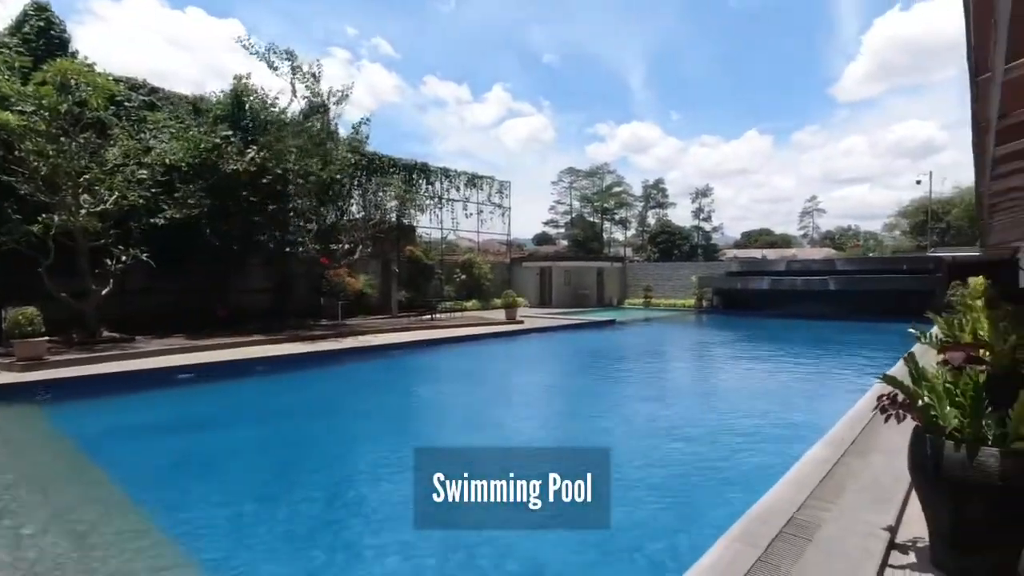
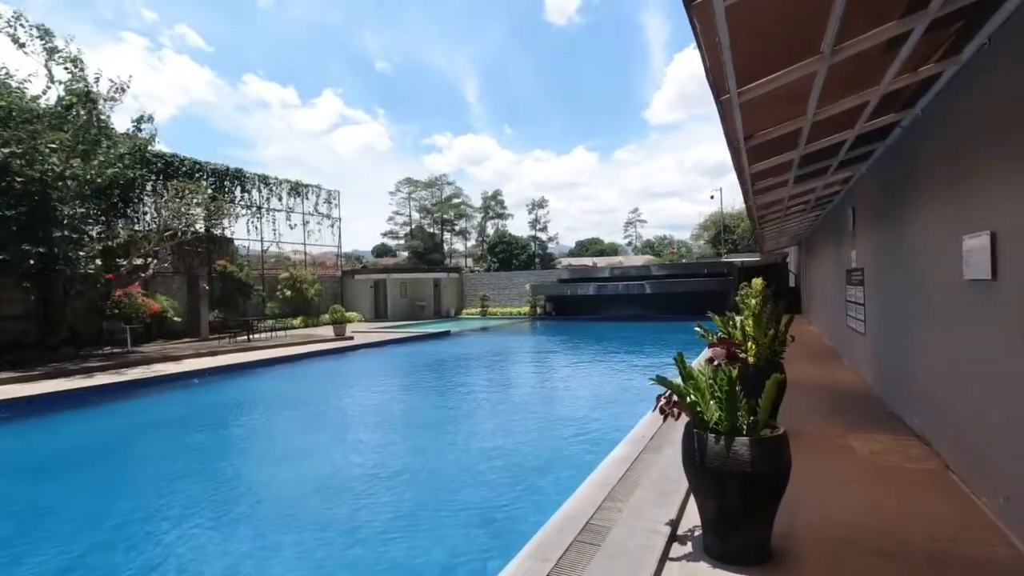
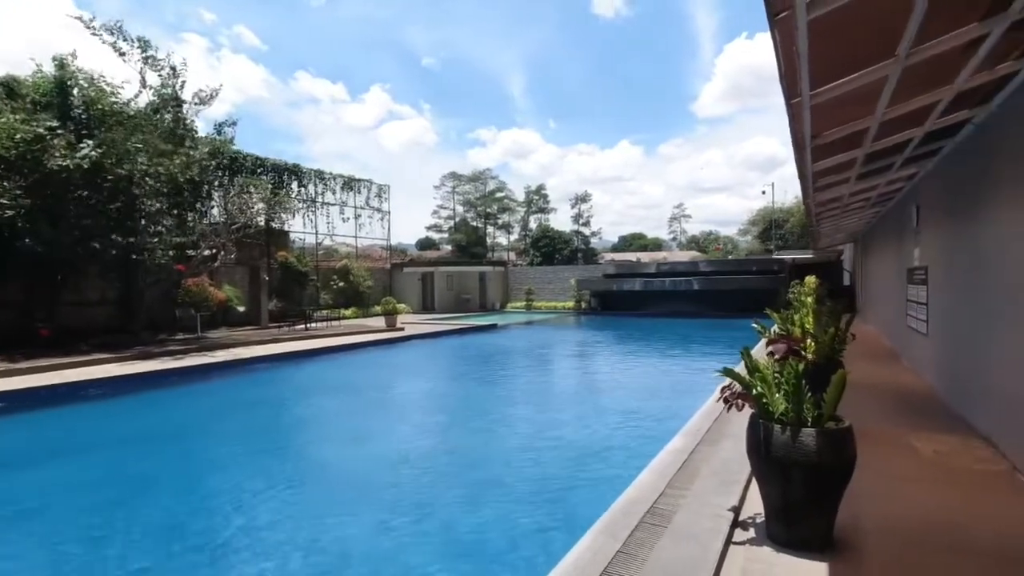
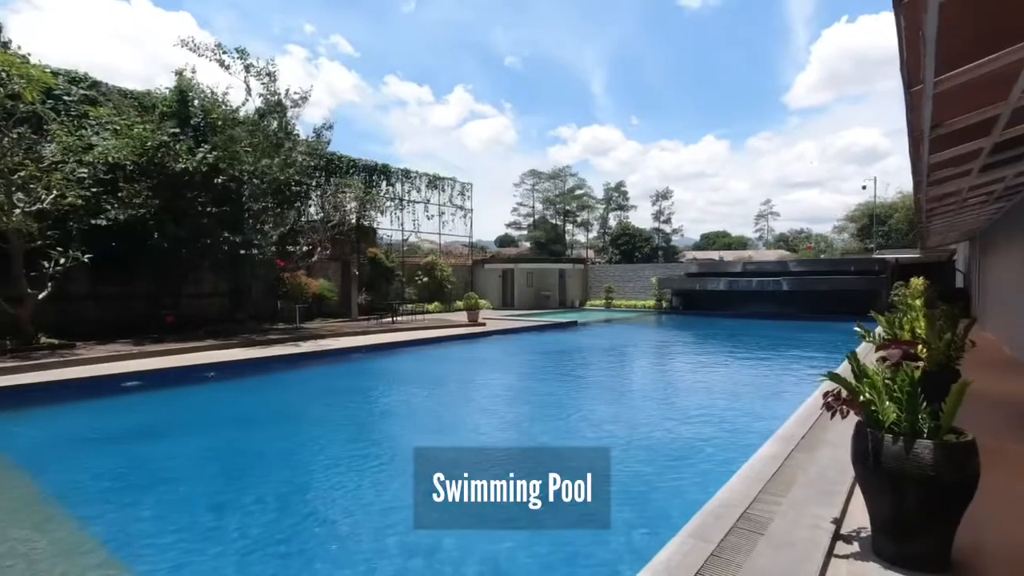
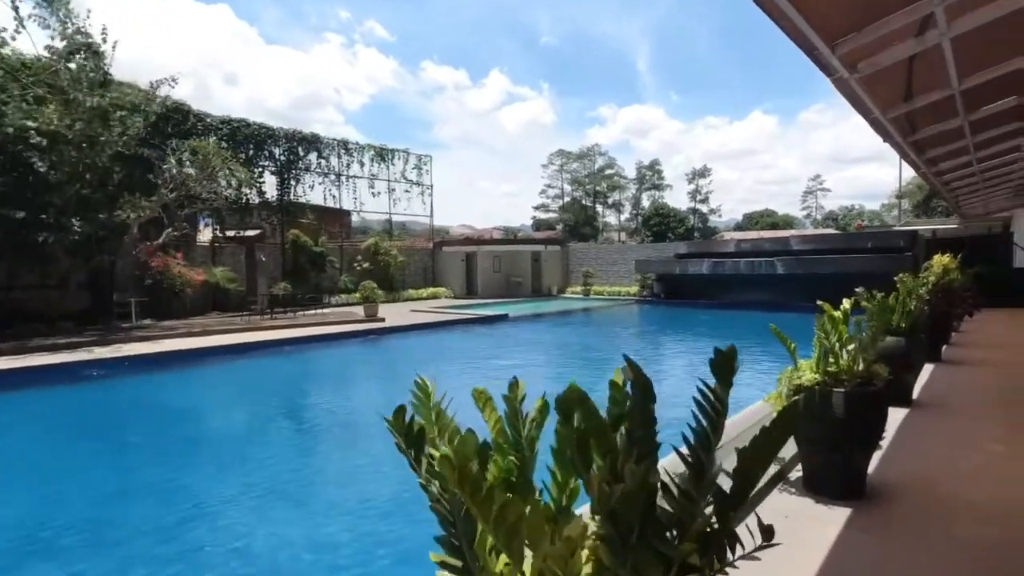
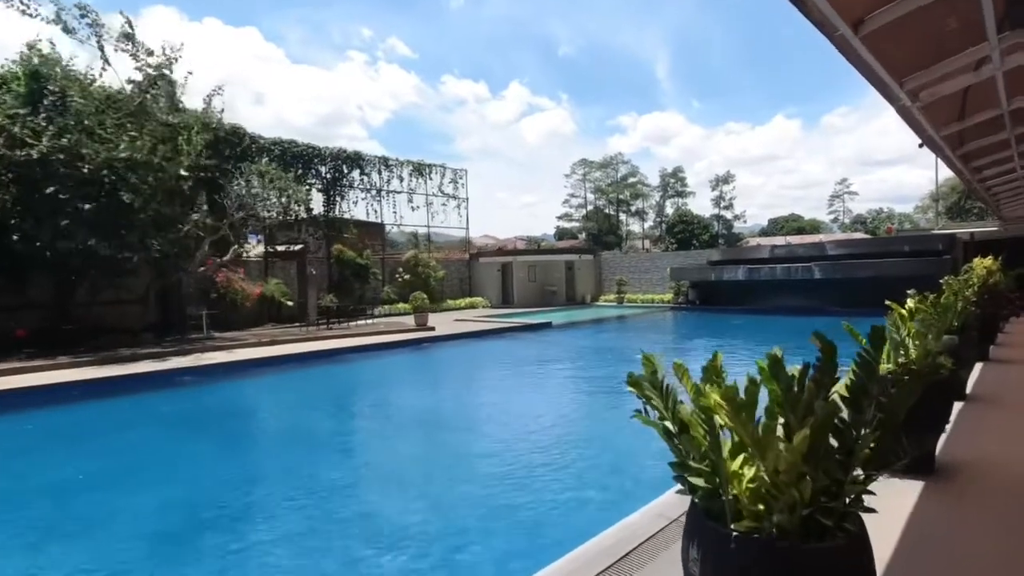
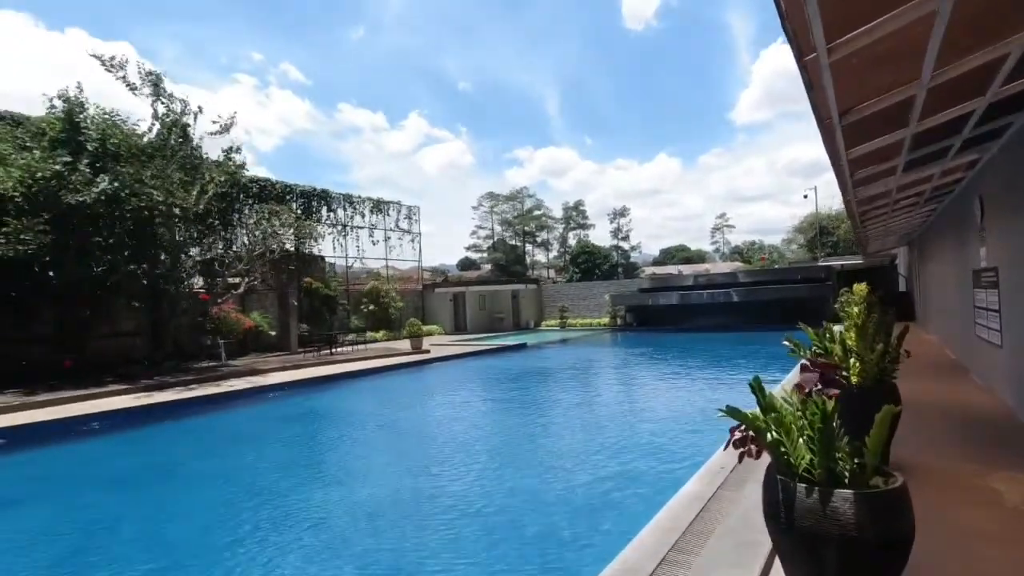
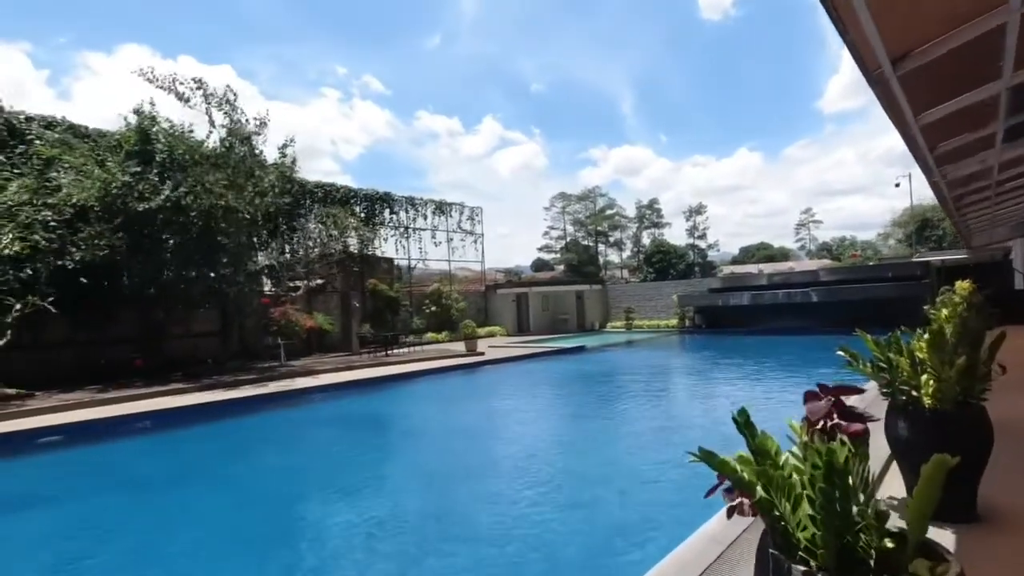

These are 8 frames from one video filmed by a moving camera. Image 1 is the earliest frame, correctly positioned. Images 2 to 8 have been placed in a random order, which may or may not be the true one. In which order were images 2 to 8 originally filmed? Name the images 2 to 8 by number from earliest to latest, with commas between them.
4, 3, 2, 7, 8, 6, 5
